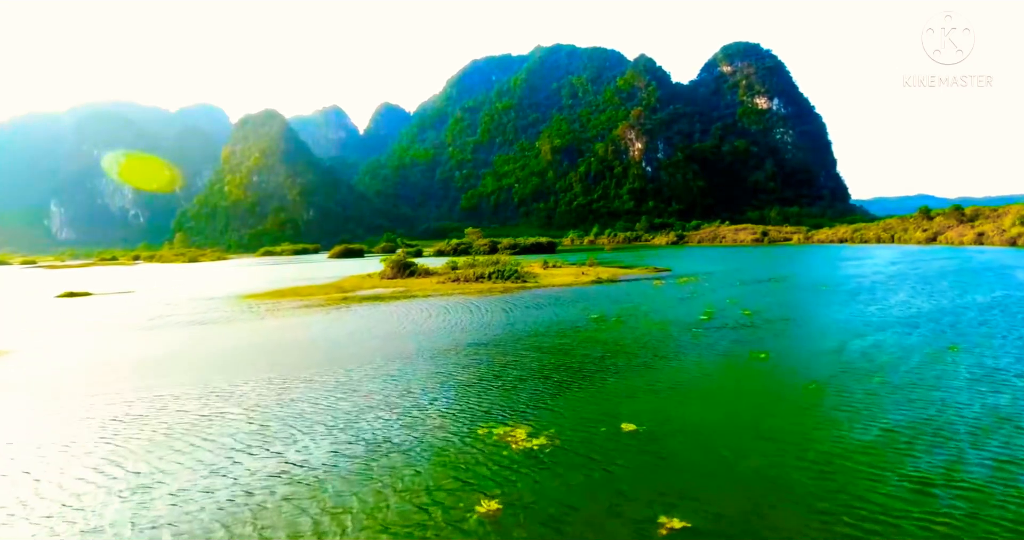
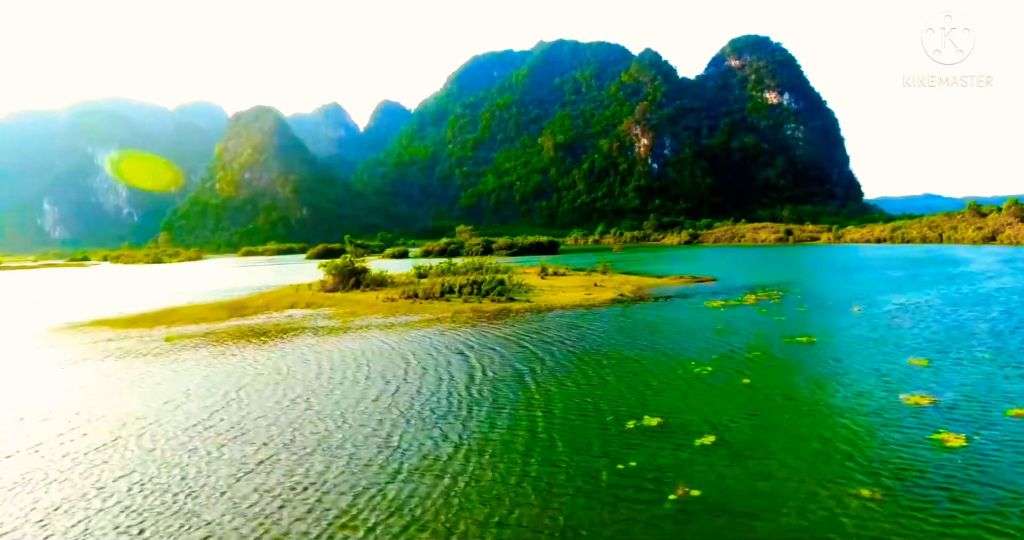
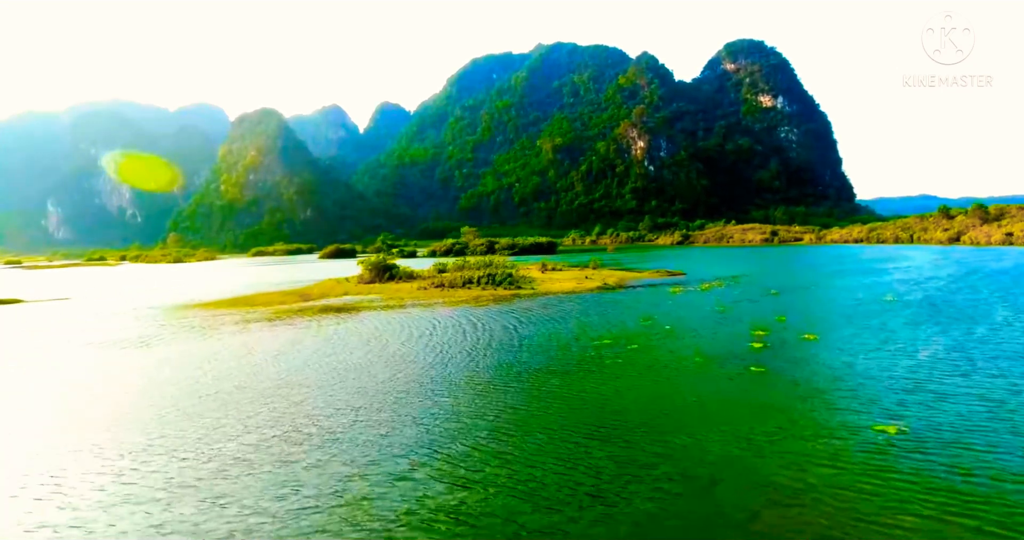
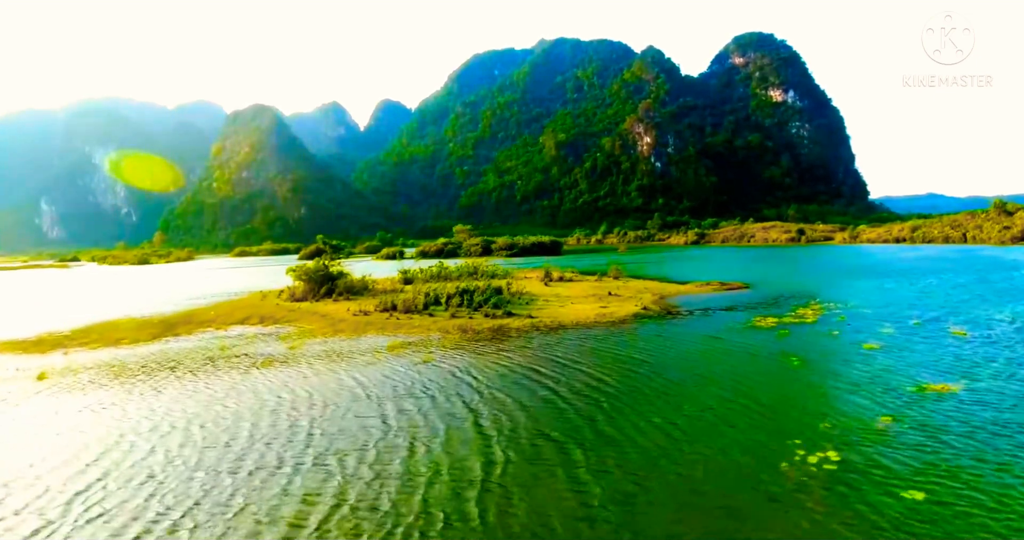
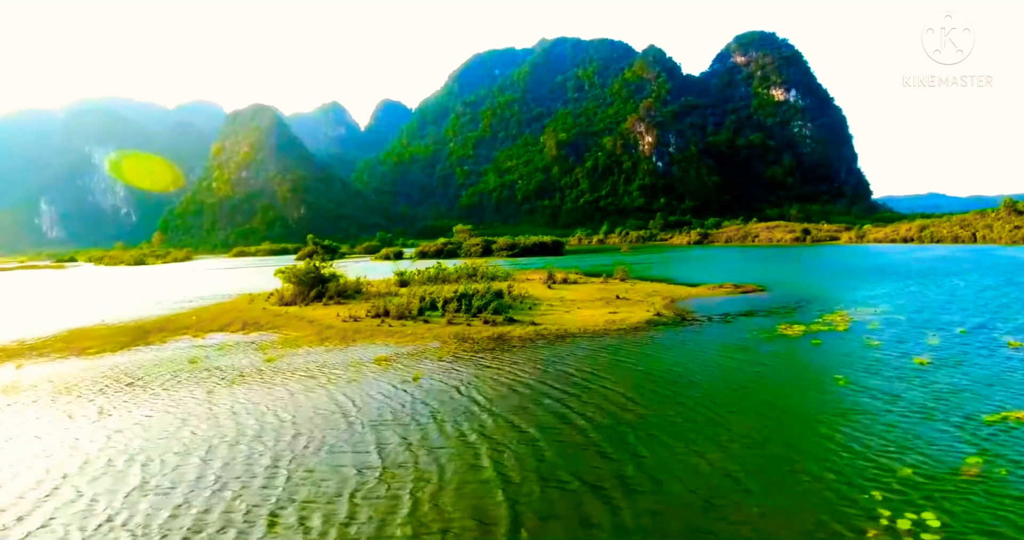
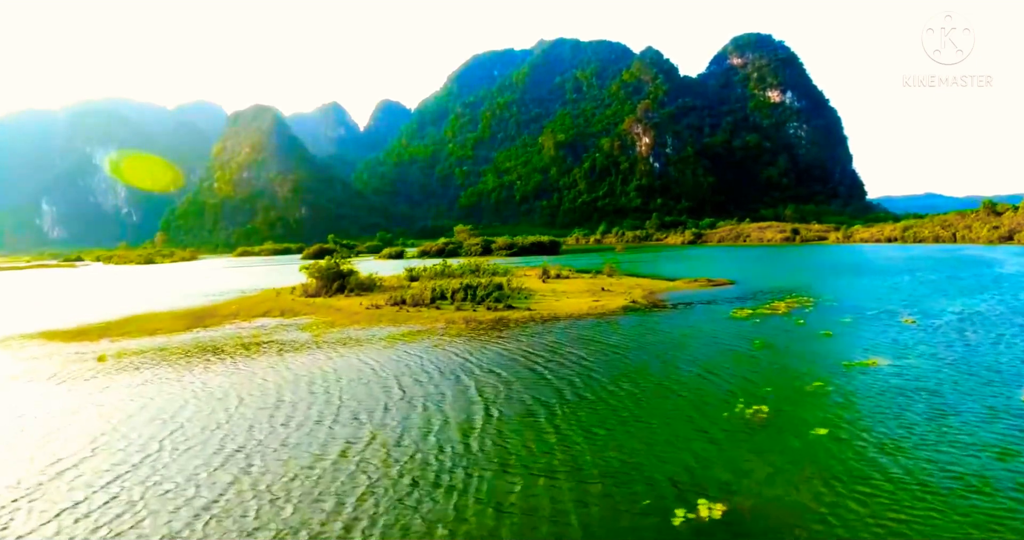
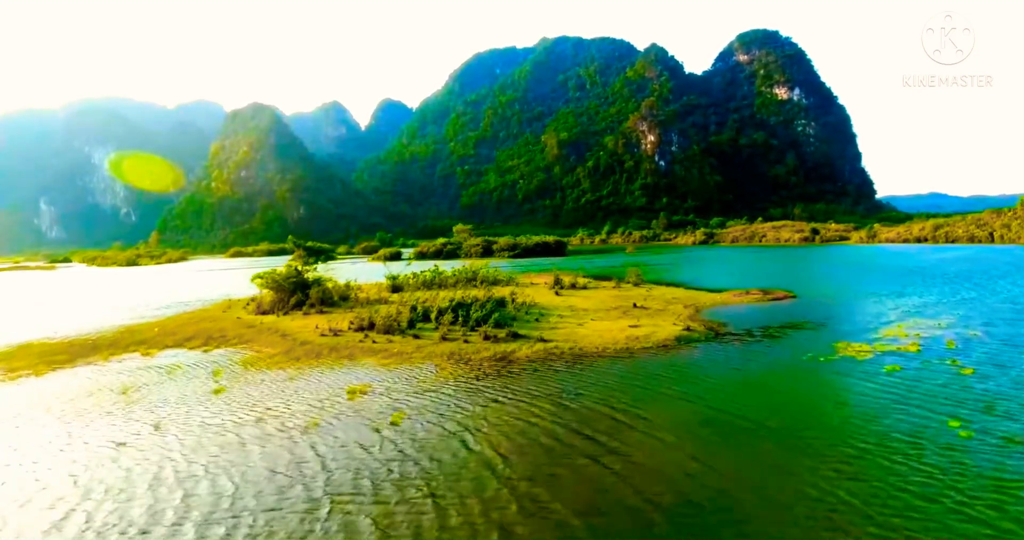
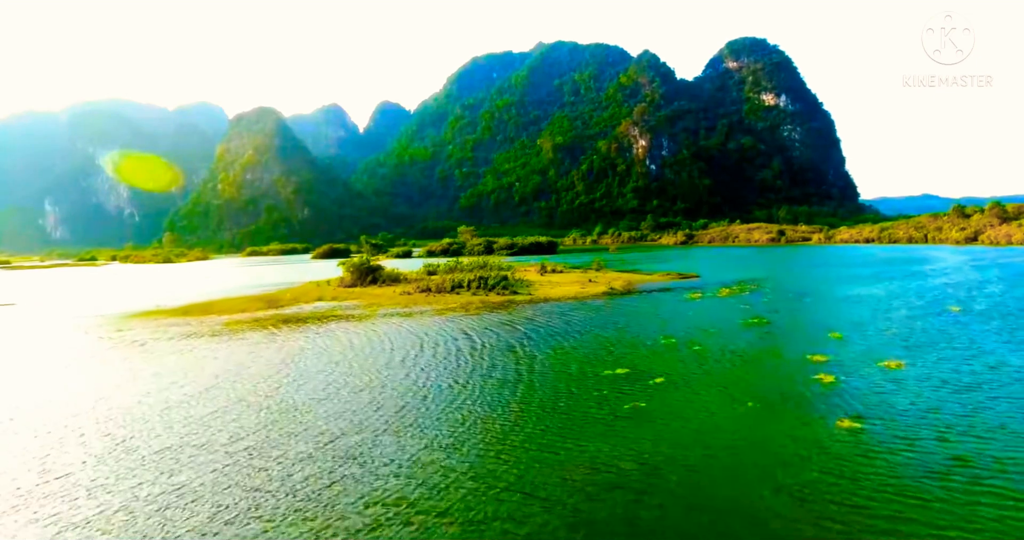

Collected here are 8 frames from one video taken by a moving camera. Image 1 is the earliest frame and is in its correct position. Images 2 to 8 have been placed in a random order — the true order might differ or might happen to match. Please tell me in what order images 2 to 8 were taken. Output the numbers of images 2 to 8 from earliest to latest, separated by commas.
3, 8, 2, 6, 4, 5, 7
